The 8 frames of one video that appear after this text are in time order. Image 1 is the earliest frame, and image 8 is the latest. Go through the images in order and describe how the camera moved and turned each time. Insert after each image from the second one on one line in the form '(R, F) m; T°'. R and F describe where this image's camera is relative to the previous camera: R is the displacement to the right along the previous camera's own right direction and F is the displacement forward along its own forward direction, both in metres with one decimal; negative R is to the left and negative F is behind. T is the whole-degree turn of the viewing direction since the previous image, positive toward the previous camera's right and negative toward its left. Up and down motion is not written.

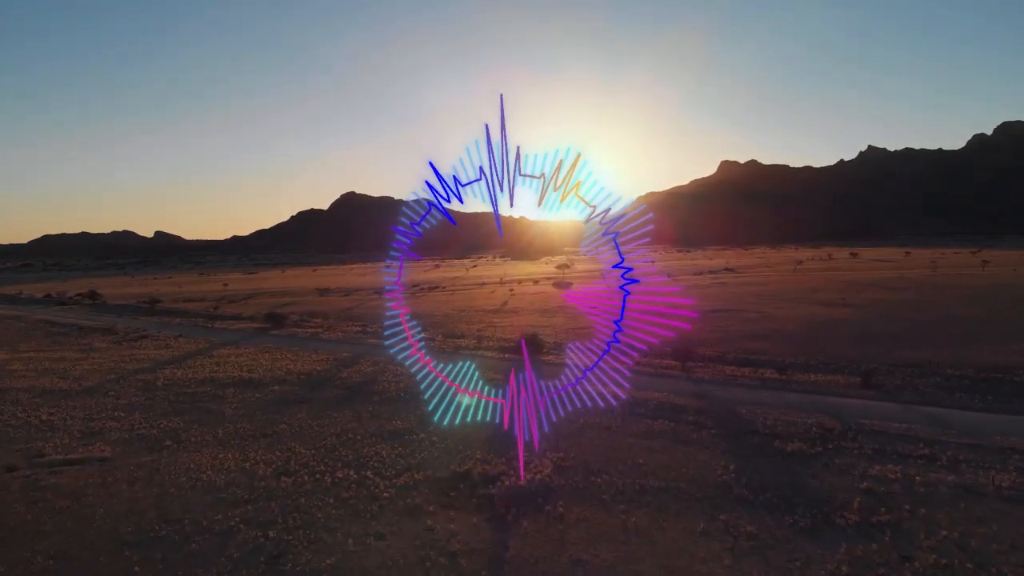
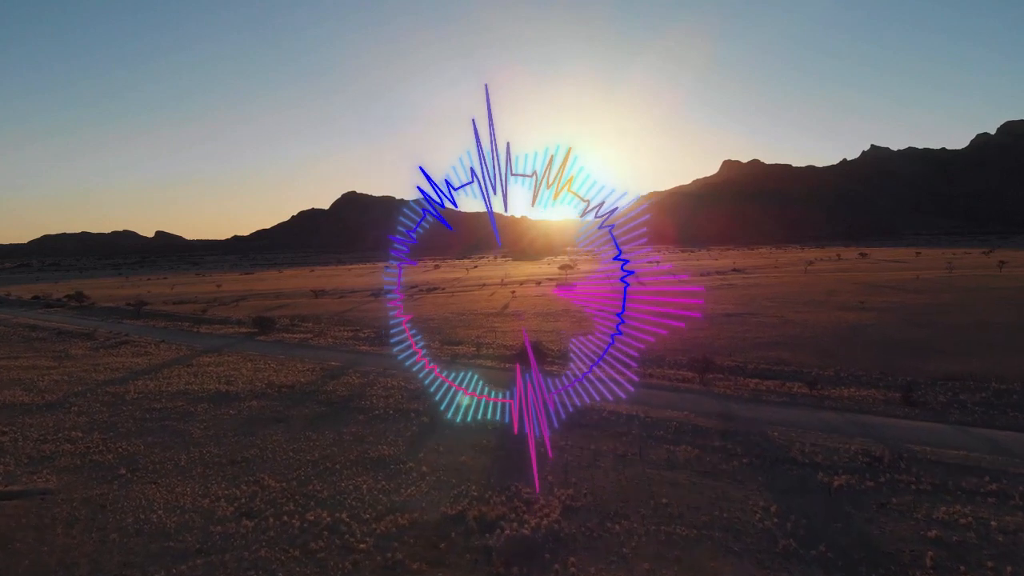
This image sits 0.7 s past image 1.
(0.0, +2.0) m; 0°
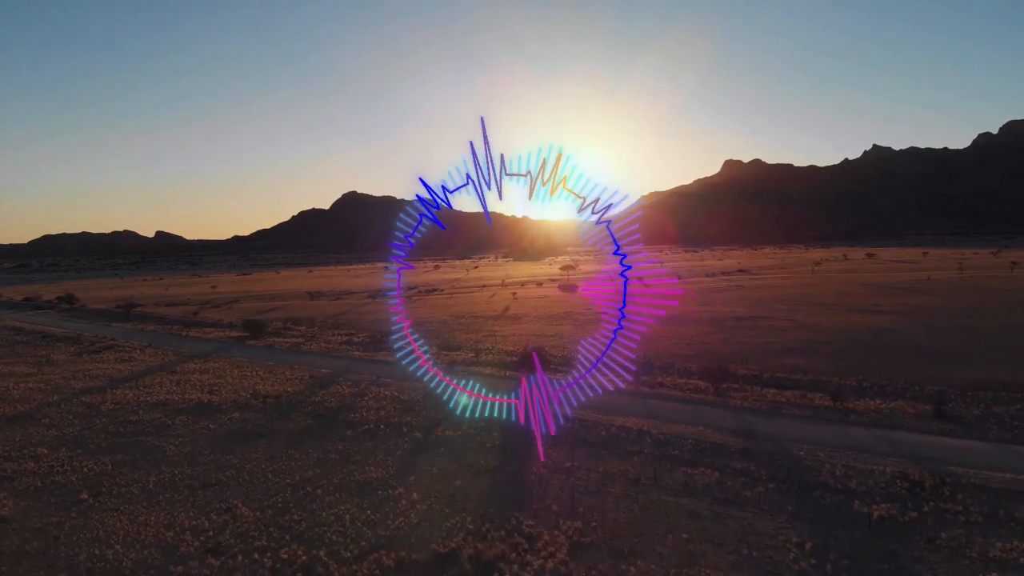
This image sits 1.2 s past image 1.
(0.0, +1.3) m; 0°
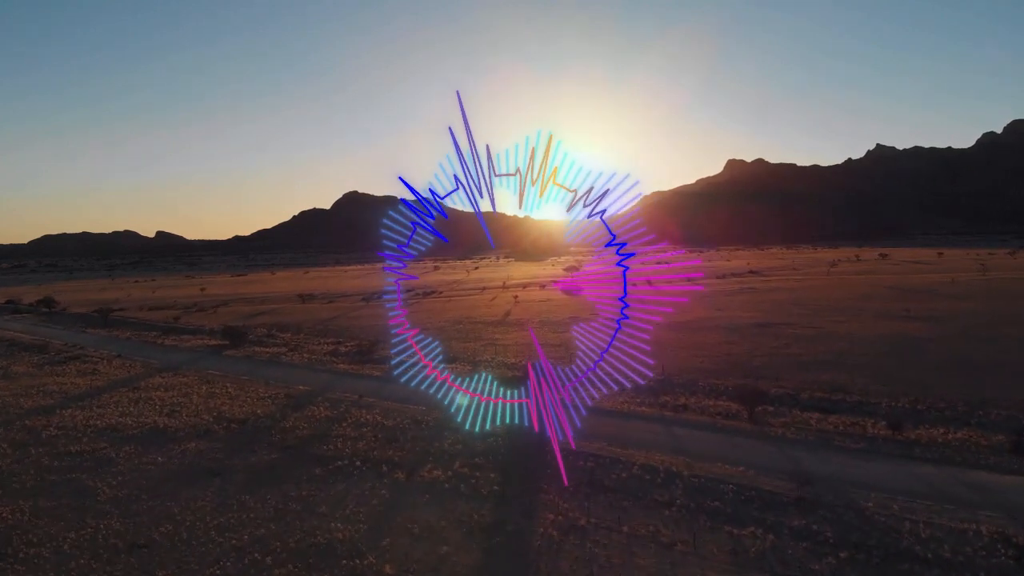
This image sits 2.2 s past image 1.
(0.0, +2.6) m; 0°
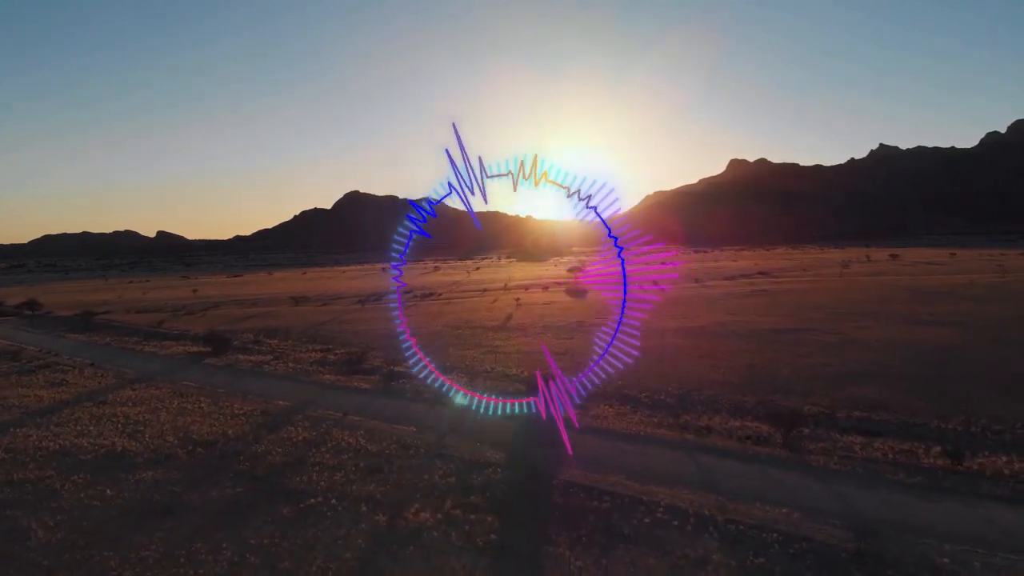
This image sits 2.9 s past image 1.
(0.0, +2.0) m; 0°
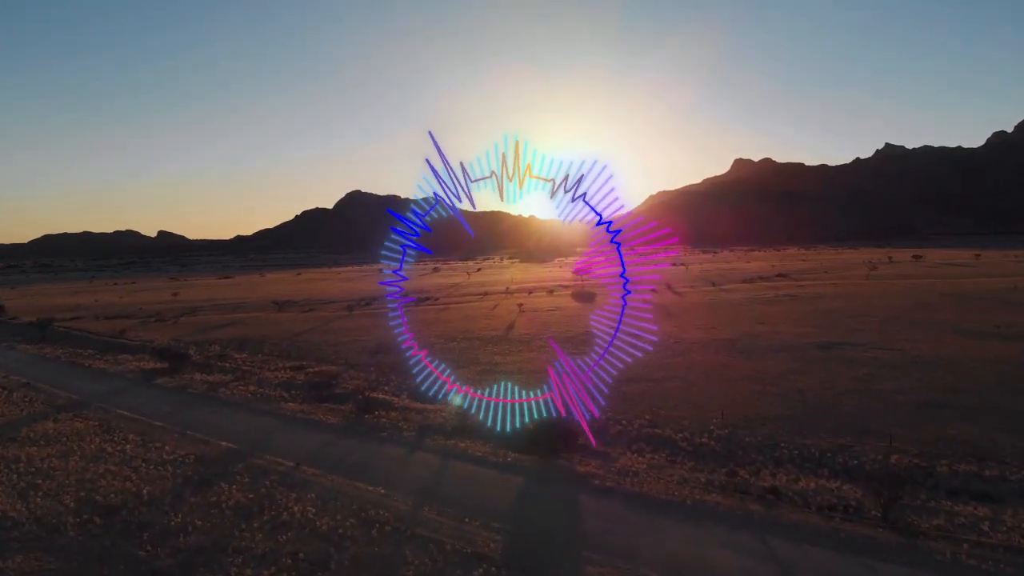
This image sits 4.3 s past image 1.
(0.0, +3.8) m; 0°
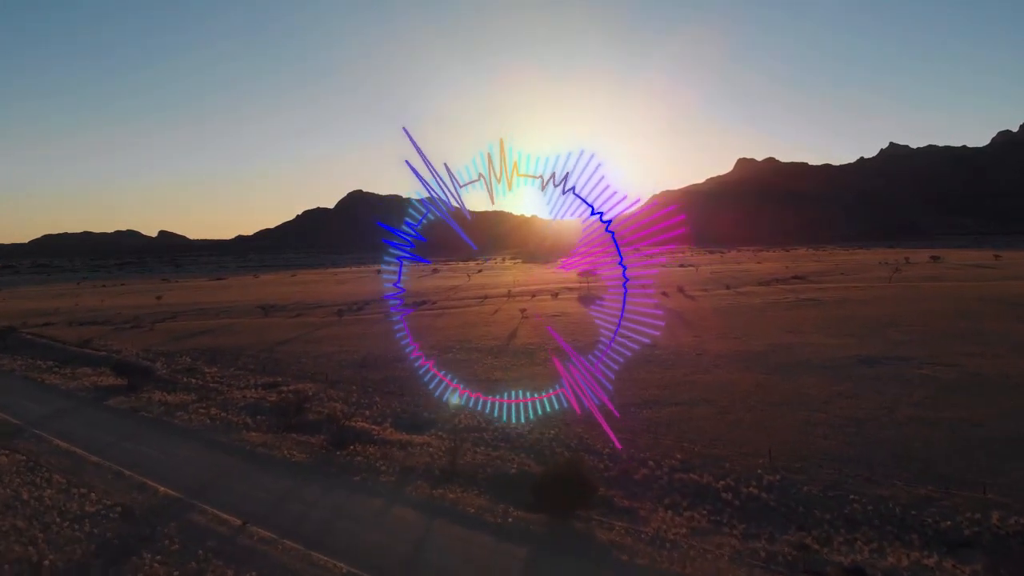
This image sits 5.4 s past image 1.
(0.0, +2.8) m; 0°
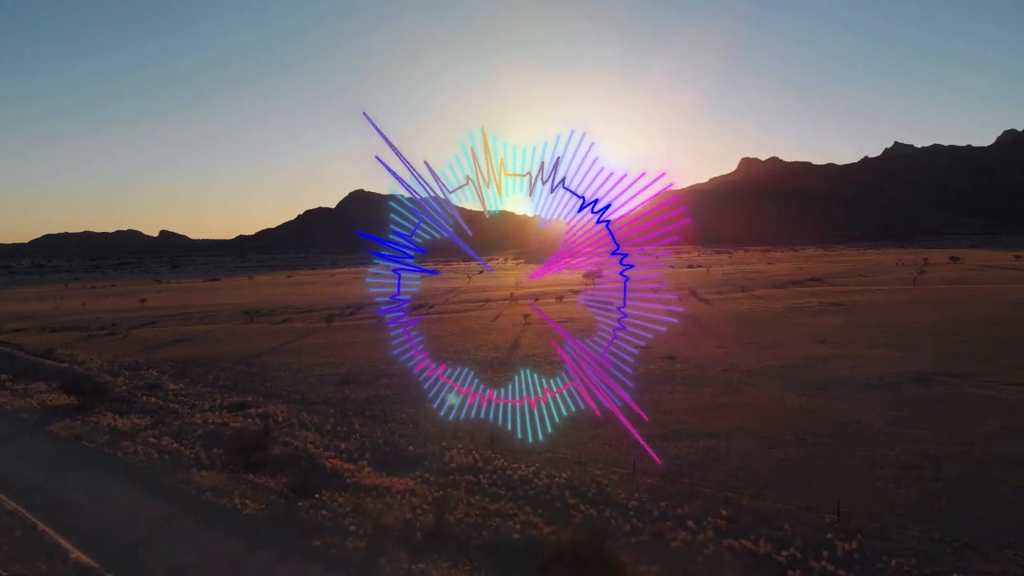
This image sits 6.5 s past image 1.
(0.0, +2.6) m; 0°
